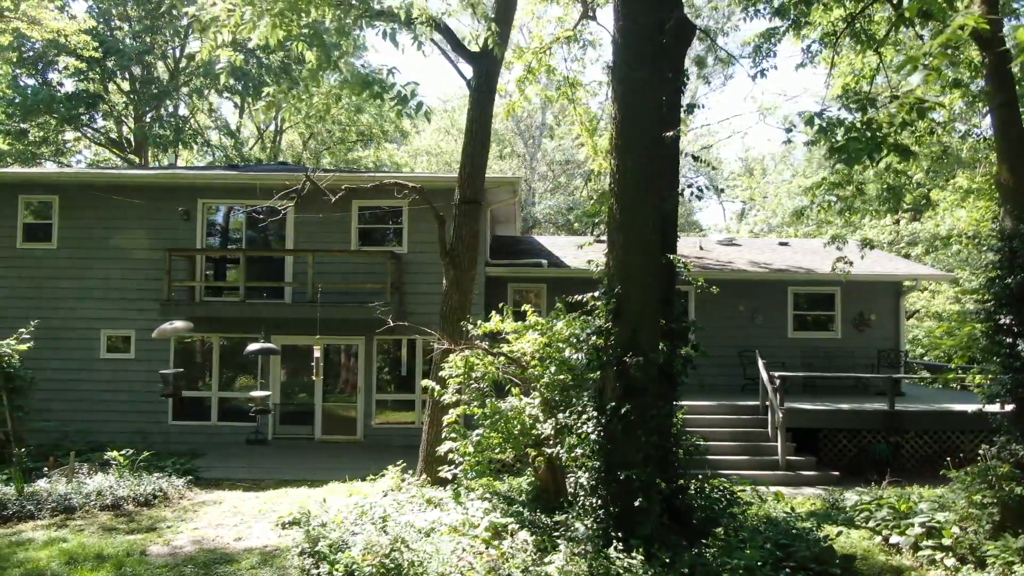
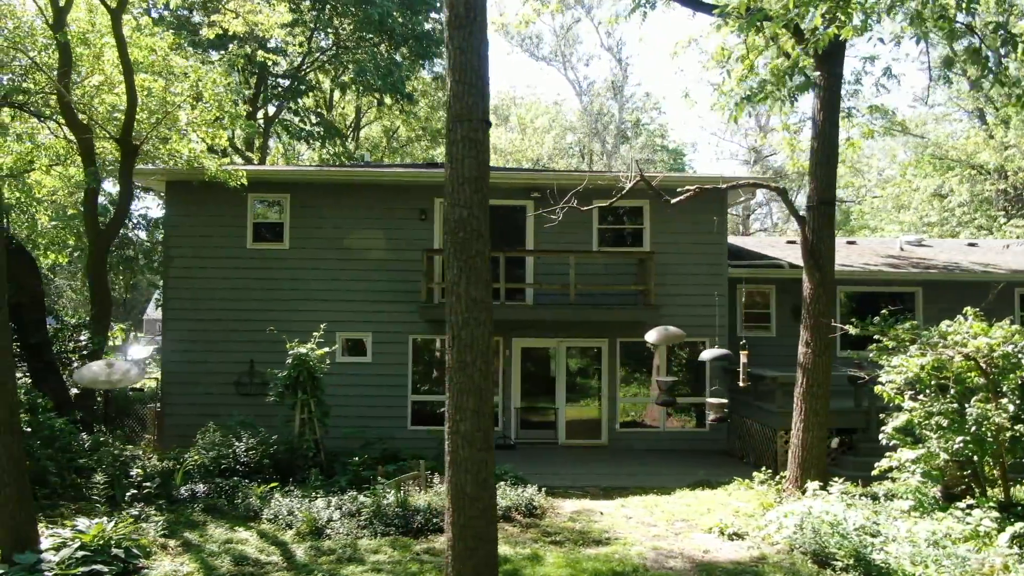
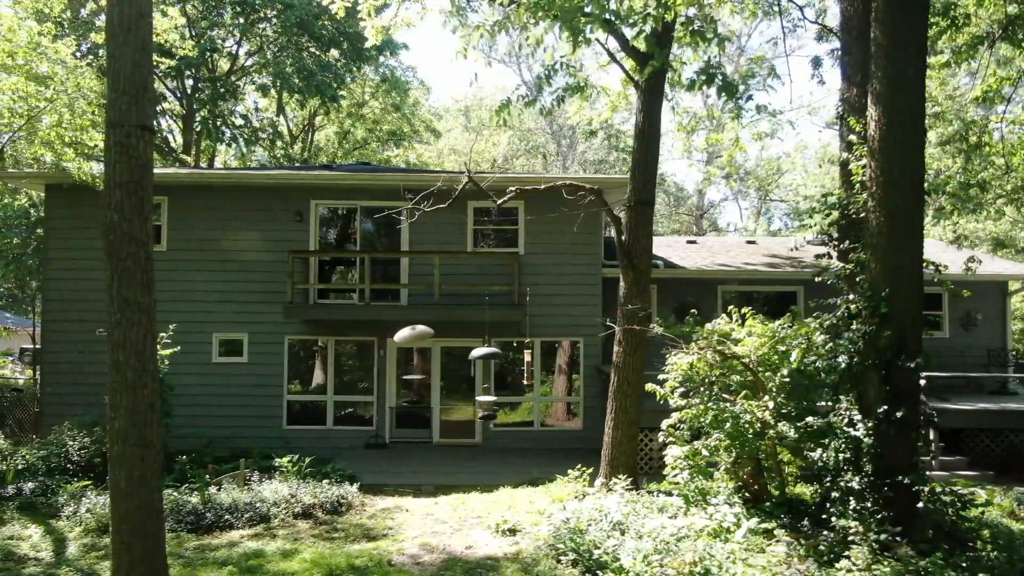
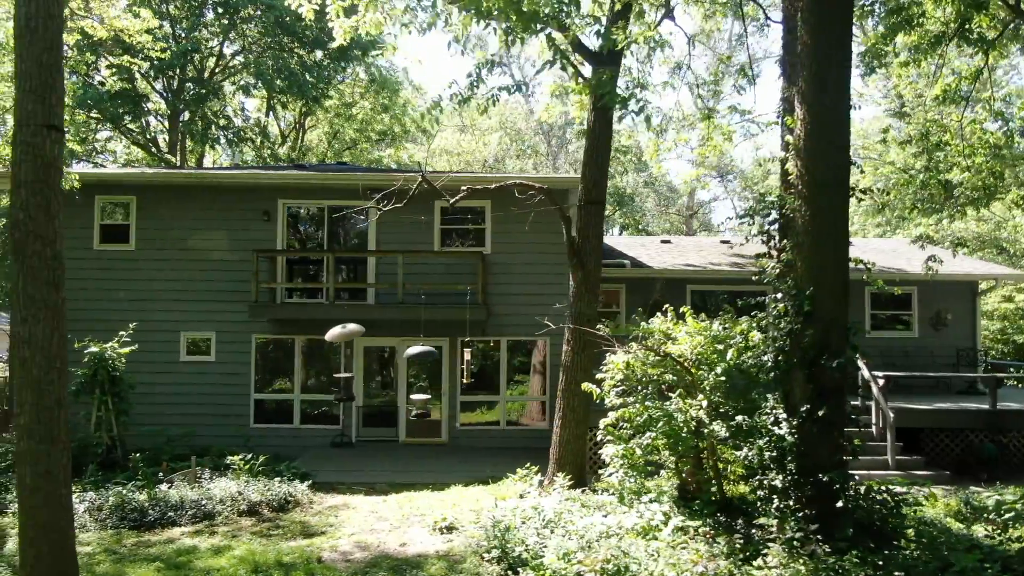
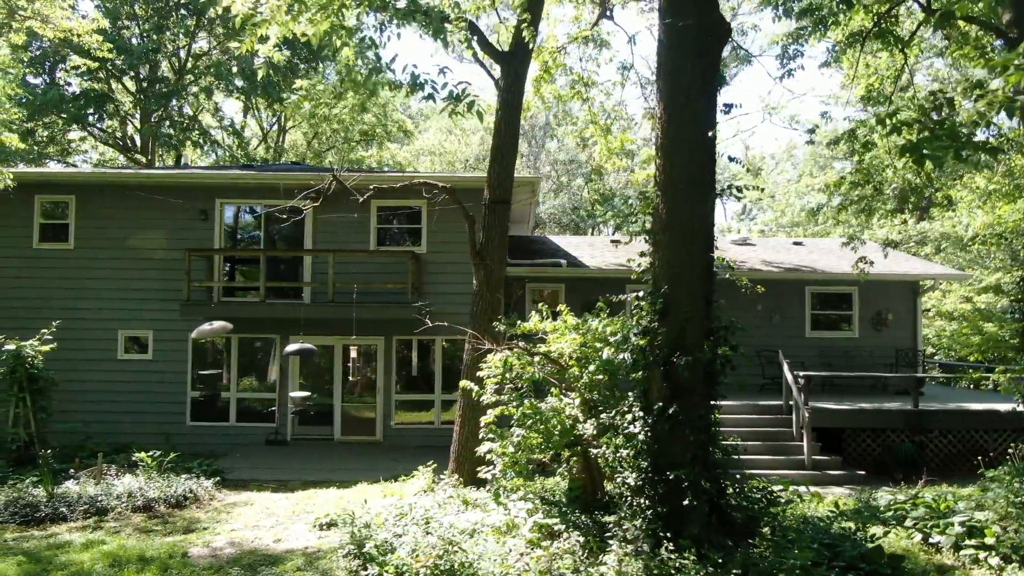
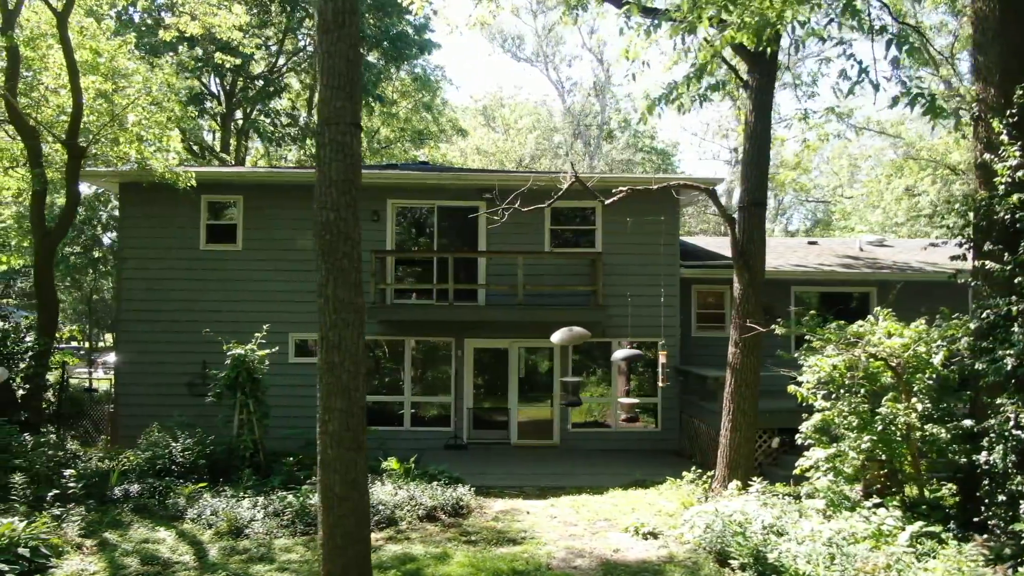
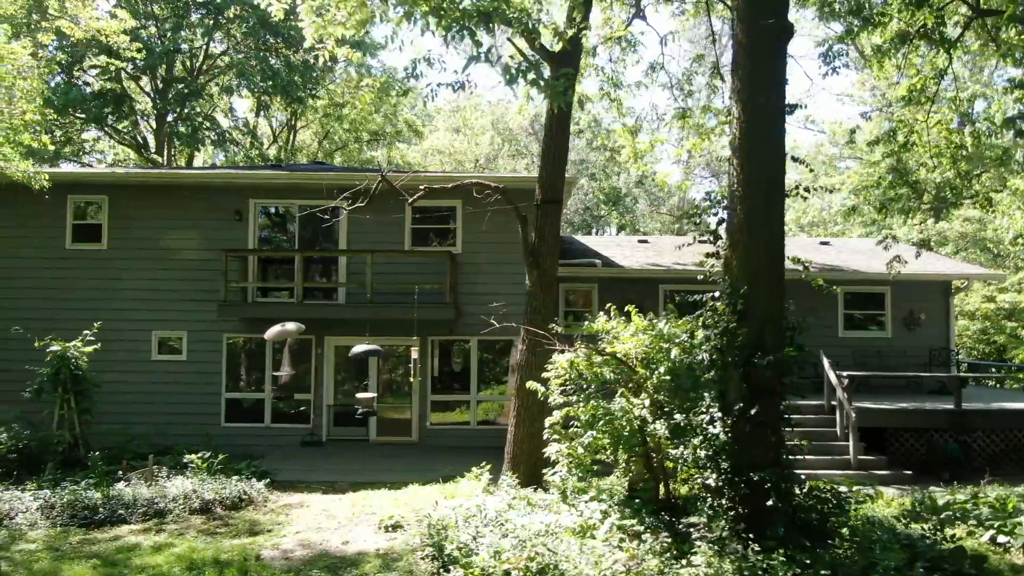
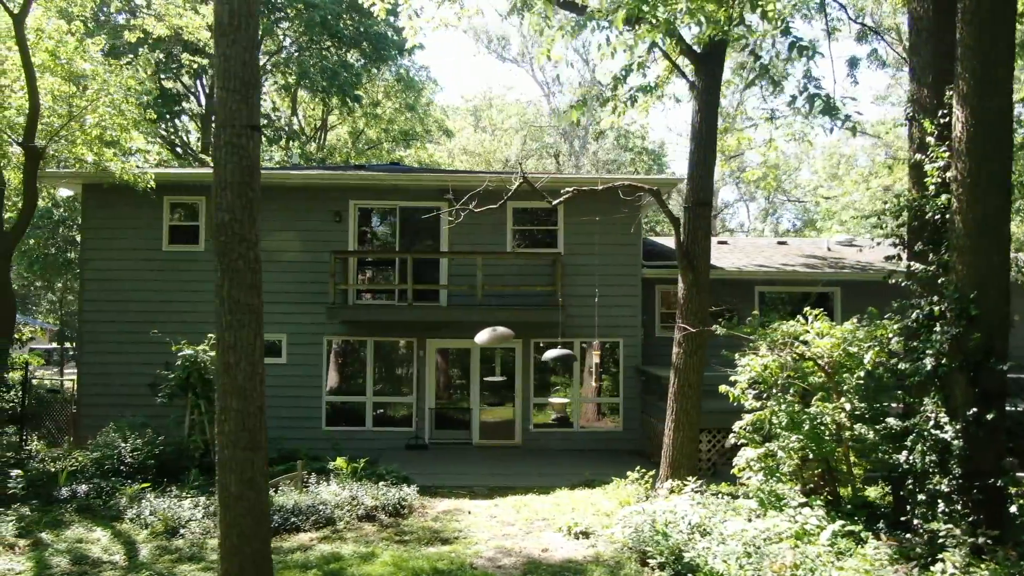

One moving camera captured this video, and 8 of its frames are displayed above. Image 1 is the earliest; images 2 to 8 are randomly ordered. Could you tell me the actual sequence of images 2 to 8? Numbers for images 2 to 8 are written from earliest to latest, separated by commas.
5, 7, 4, 3, 8, 6, 2
